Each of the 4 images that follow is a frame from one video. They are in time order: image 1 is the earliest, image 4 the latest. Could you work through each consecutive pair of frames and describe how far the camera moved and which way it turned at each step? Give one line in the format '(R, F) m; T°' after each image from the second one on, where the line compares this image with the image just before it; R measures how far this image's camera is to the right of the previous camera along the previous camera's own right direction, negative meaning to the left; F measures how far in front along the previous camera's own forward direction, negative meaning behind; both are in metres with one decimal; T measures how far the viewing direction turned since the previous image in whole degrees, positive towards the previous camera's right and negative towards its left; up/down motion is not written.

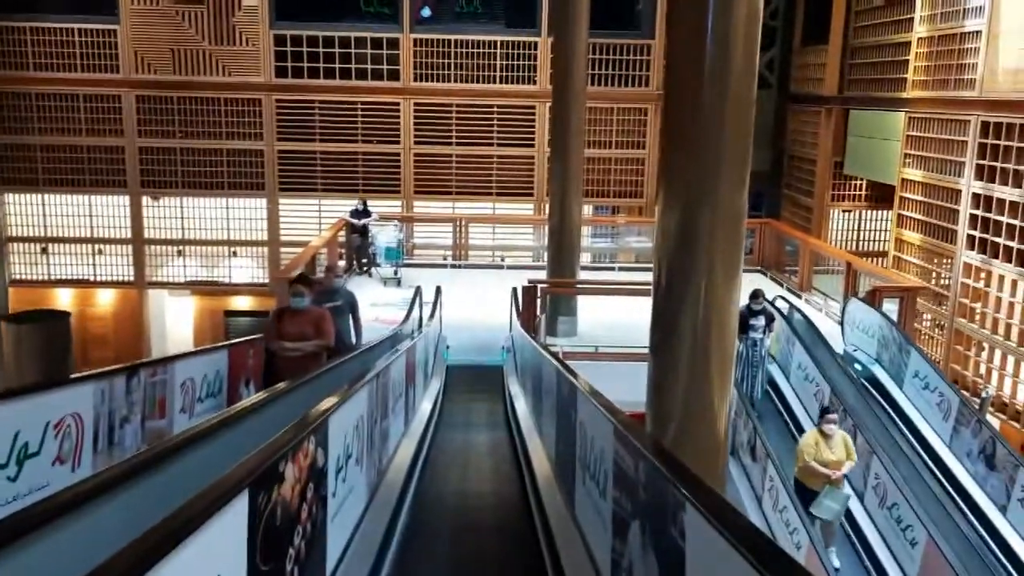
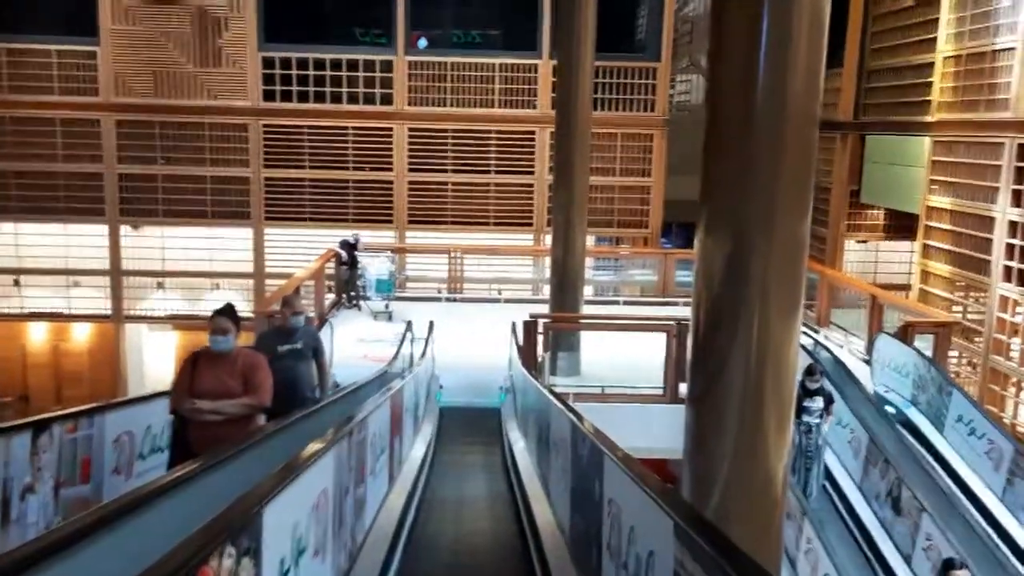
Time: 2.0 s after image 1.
(0.0, +0.7) m; 0°
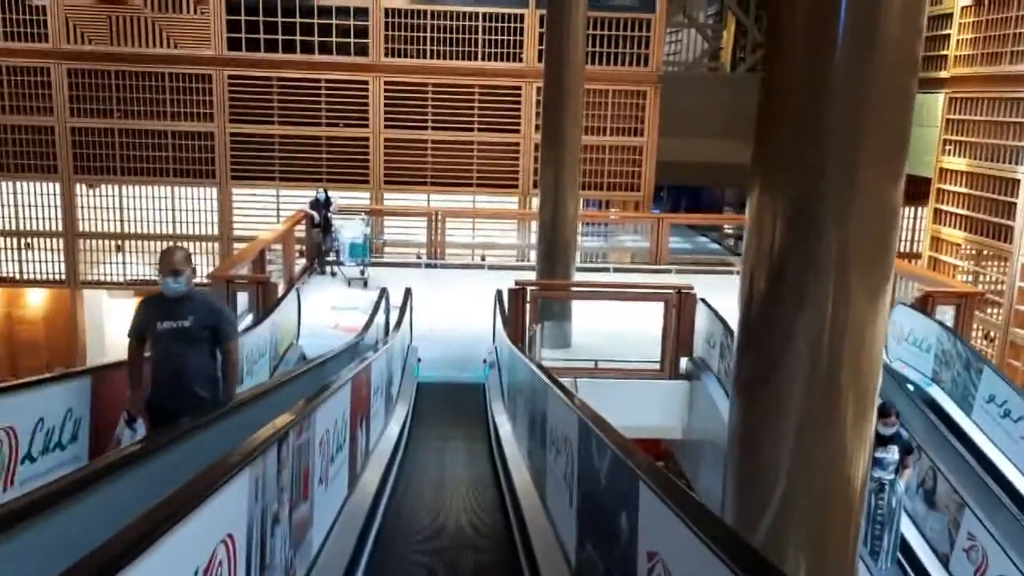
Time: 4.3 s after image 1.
(0.0, +0.7) m; +1°
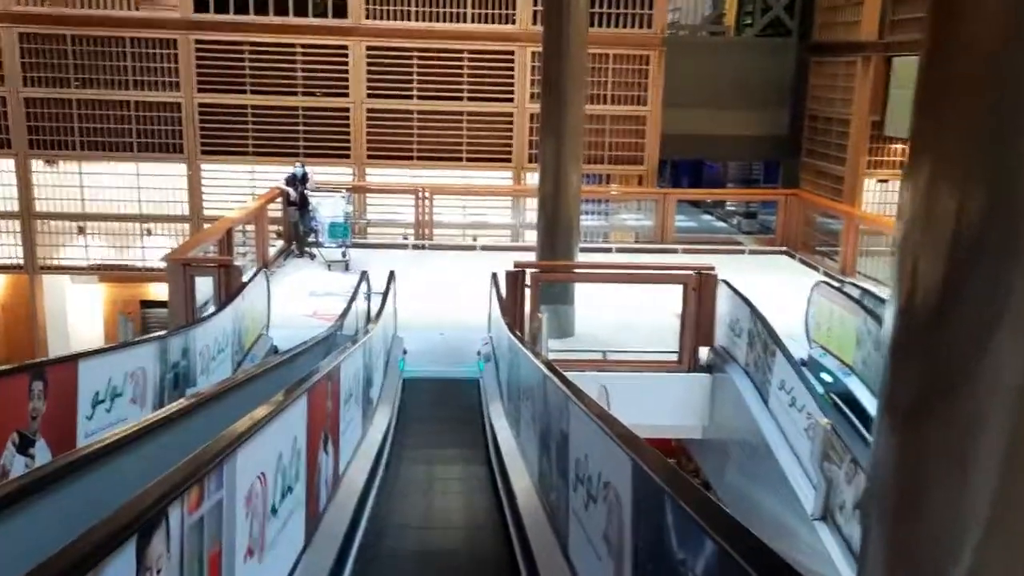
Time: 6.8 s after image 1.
(-0.1, +0.9) m; +1°
